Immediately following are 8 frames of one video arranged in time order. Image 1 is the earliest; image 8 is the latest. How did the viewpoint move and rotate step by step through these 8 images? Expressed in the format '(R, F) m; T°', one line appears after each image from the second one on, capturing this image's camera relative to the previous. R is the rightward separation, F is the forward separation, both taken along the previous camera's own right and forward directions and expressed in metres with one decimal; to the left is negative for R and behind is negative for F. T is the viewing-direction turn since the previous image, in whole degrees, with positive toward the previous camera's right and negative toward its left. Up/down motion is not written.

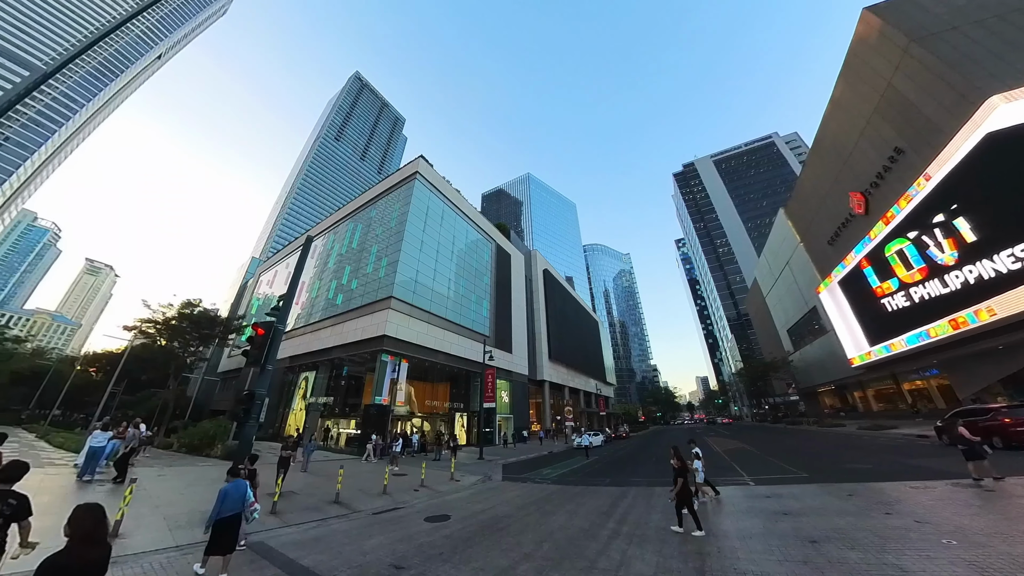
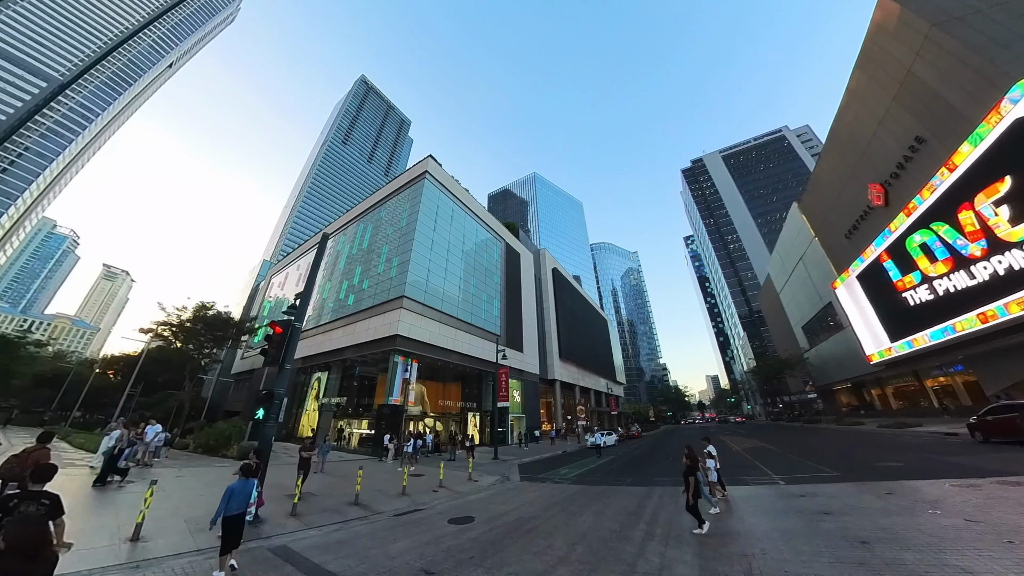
(-0.3, +0.3) m; -1°
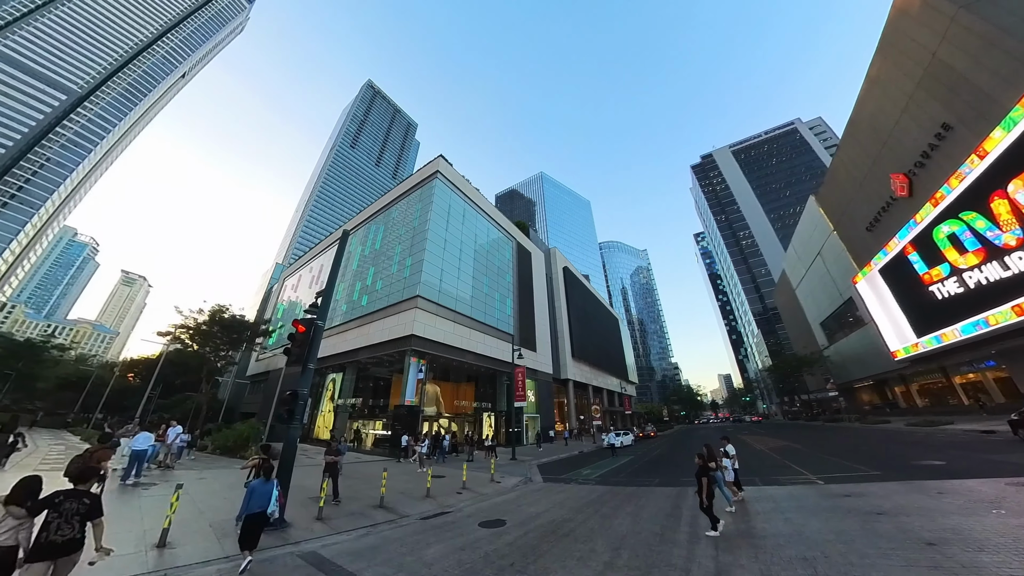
(-0.5, +0.3) m; -1°
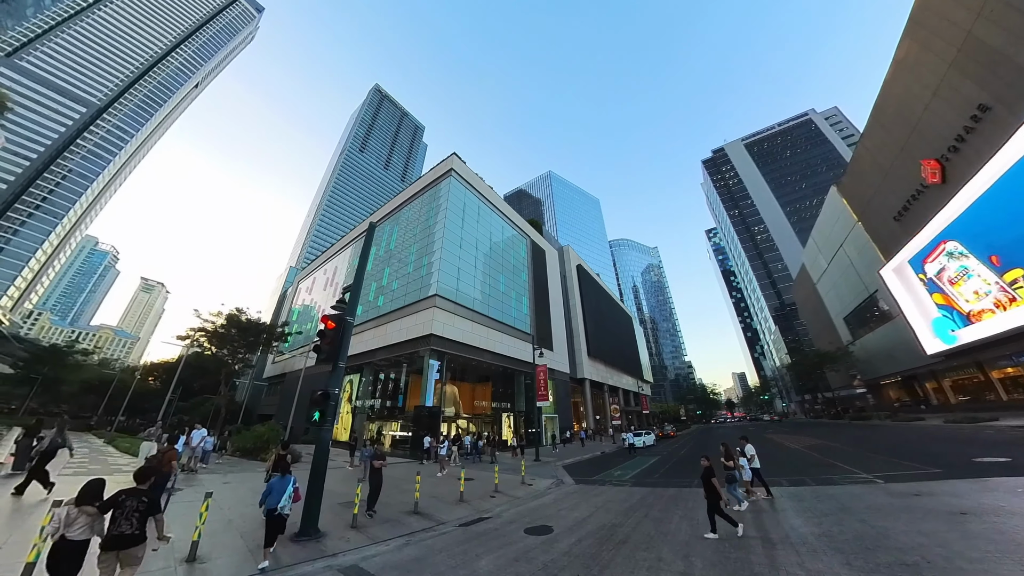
(-0.7, +0.5) m; -1°
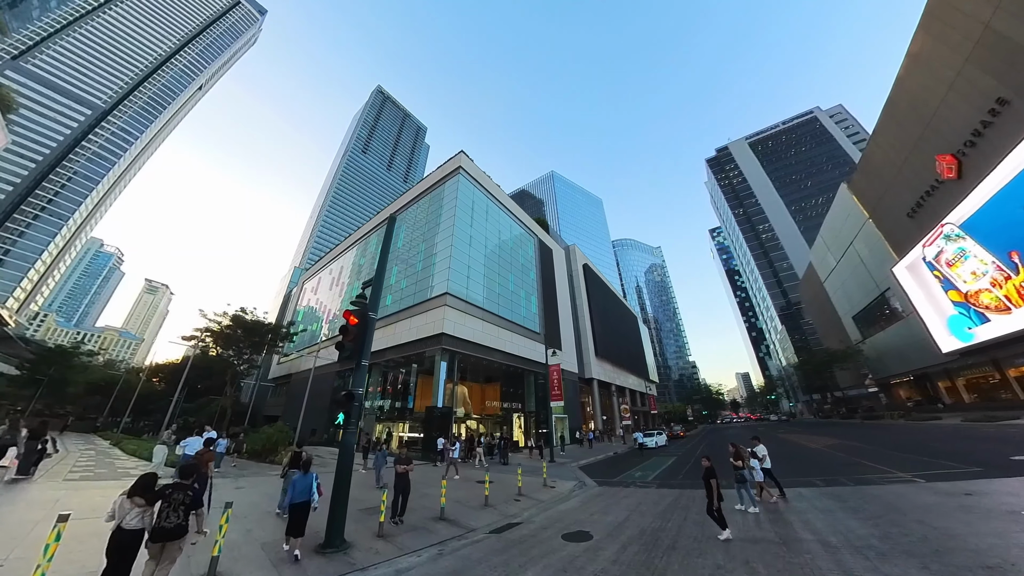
(-0.6, +0.4) m; 0°
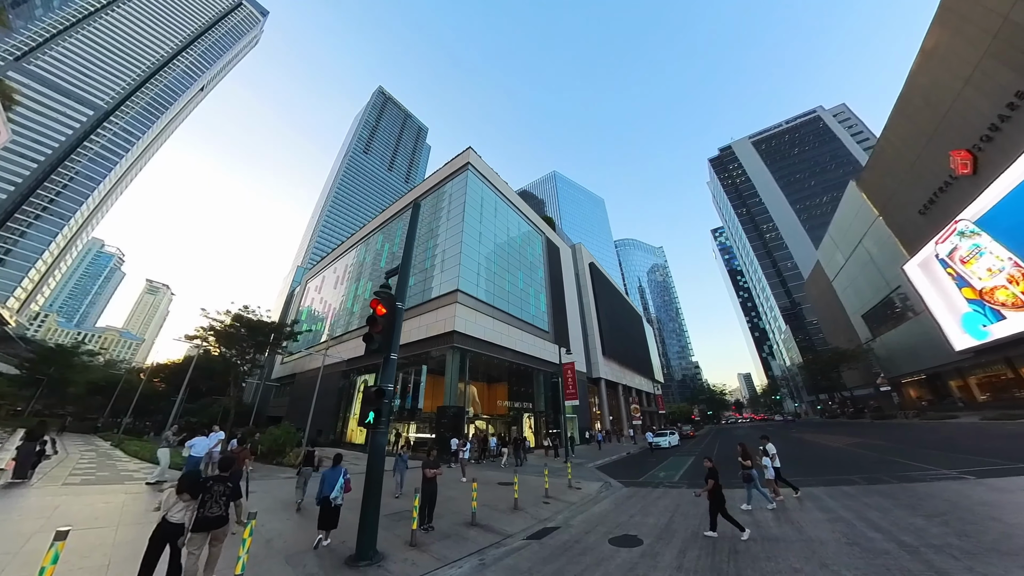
(-0.7, +0.6) m; 0°
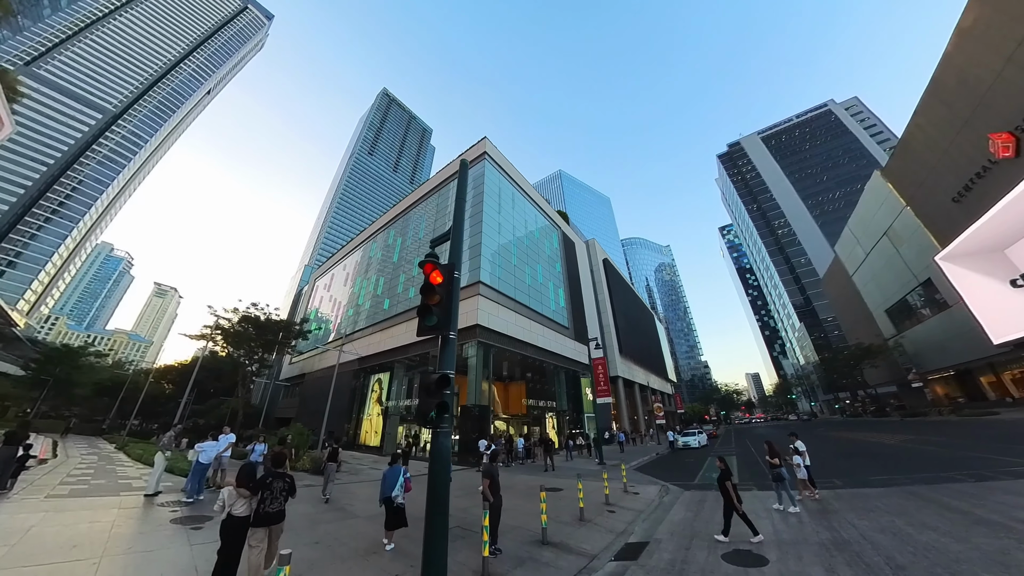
(-1.2, +1.3) m; -1°
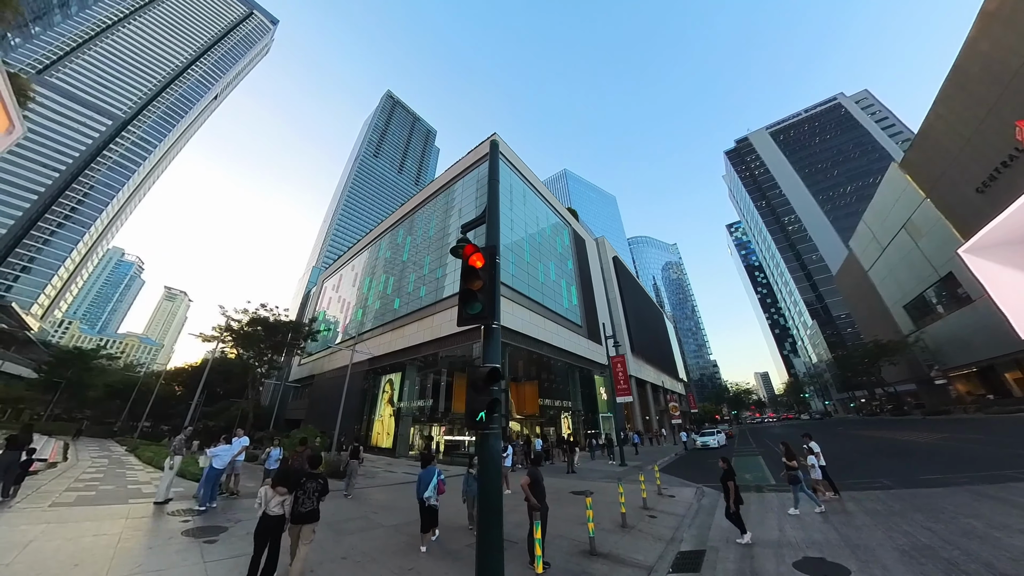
(-0.5, +0.5) m; -1°
